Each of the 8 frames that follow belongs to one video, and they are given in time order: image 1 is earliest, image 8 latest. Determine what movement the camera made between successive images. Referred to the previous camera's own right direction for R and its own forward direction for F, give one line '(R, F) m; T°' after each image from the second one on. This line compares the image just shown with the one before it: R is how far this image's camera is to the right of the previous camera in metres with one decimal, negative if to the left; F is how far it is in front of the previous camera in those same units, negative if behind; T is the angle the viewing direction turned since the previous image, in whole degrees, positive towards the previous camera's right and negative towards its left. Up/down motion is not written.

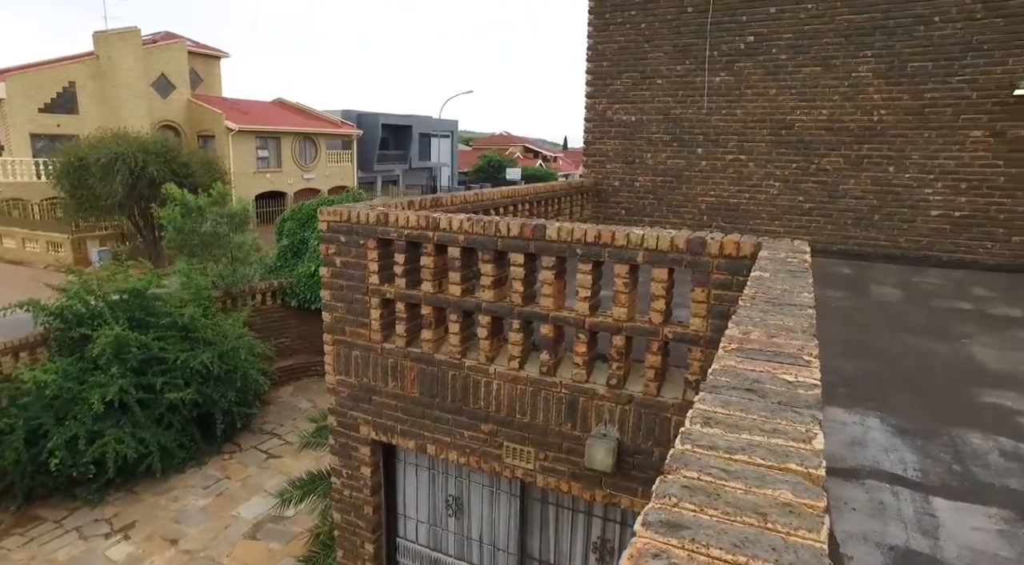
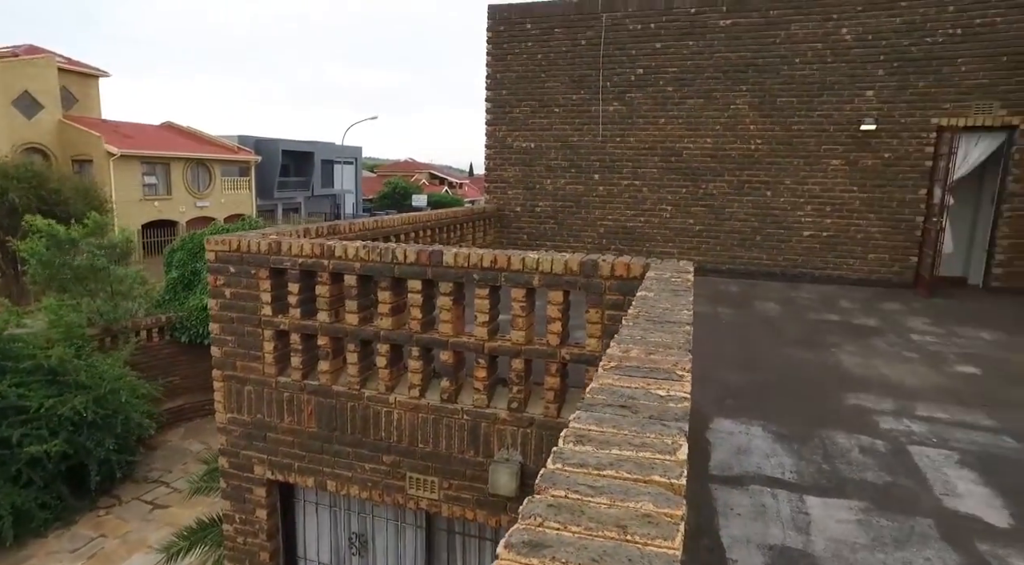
(+0.1, 0.0) m; +8°
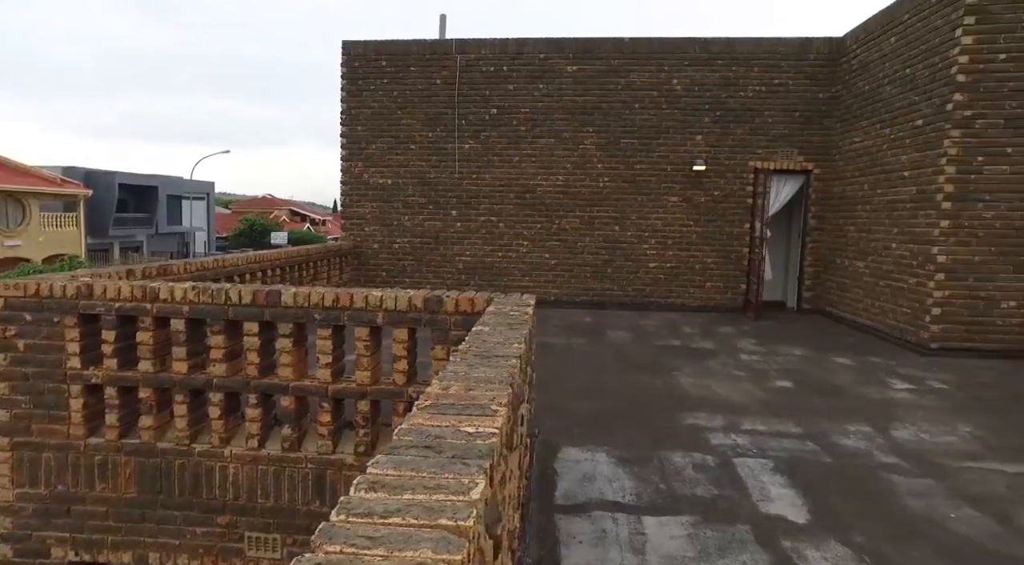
(+0.2, 0.0) m; +12°
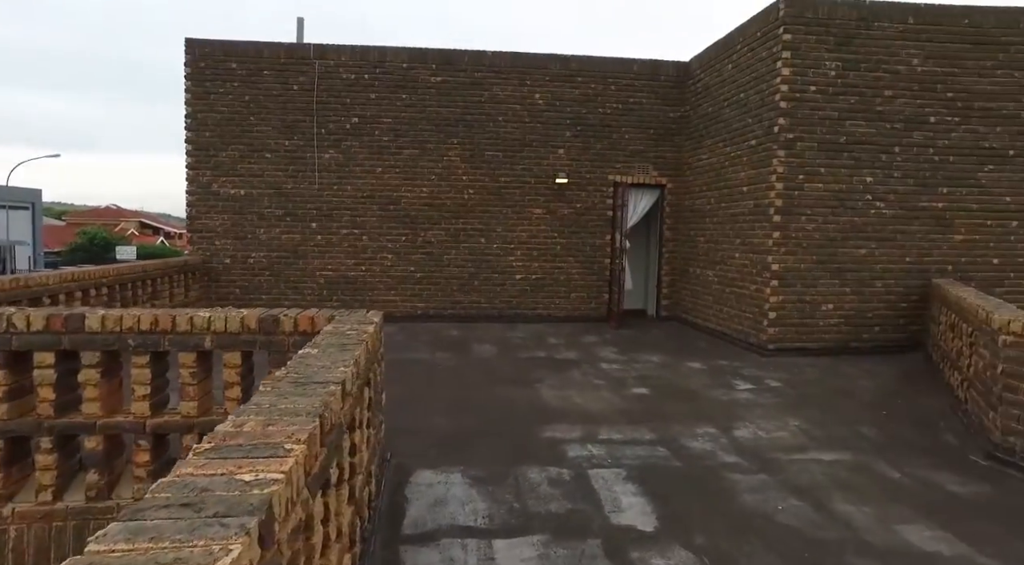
(+0.2, +0.1) m; +11°
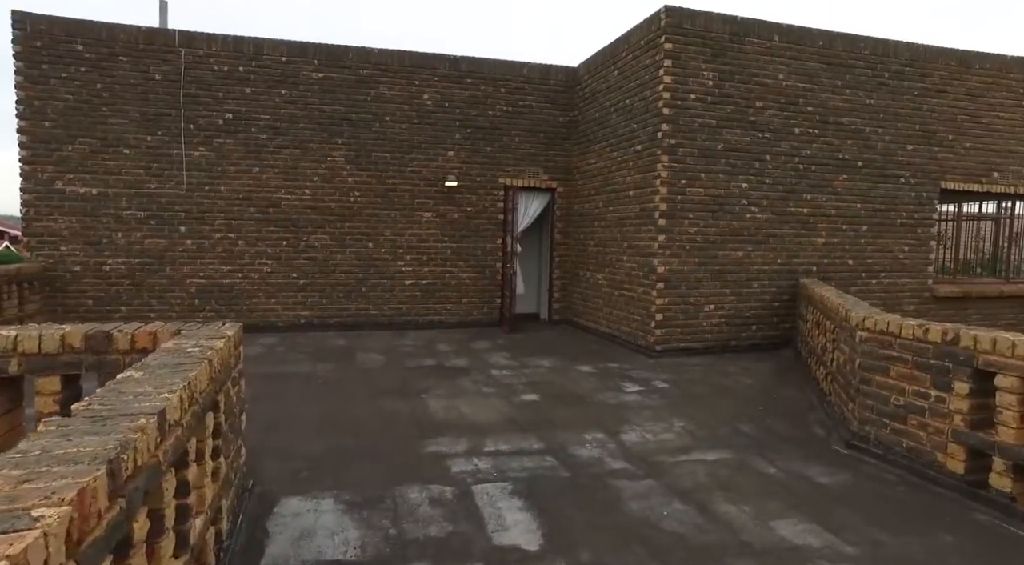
(+0.1, +0.2) m; +9°
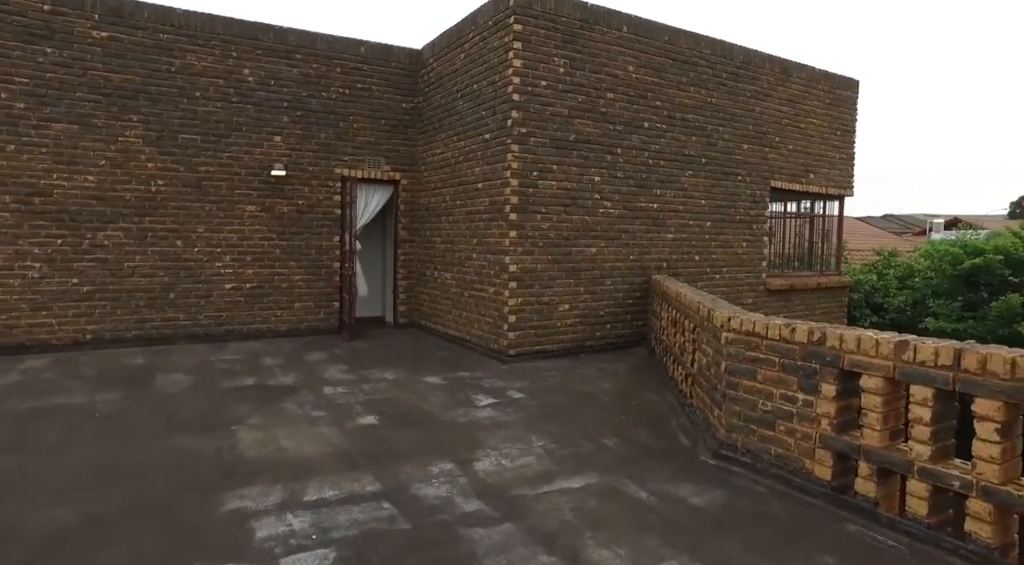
(+0.1, +0.7) m; +14°
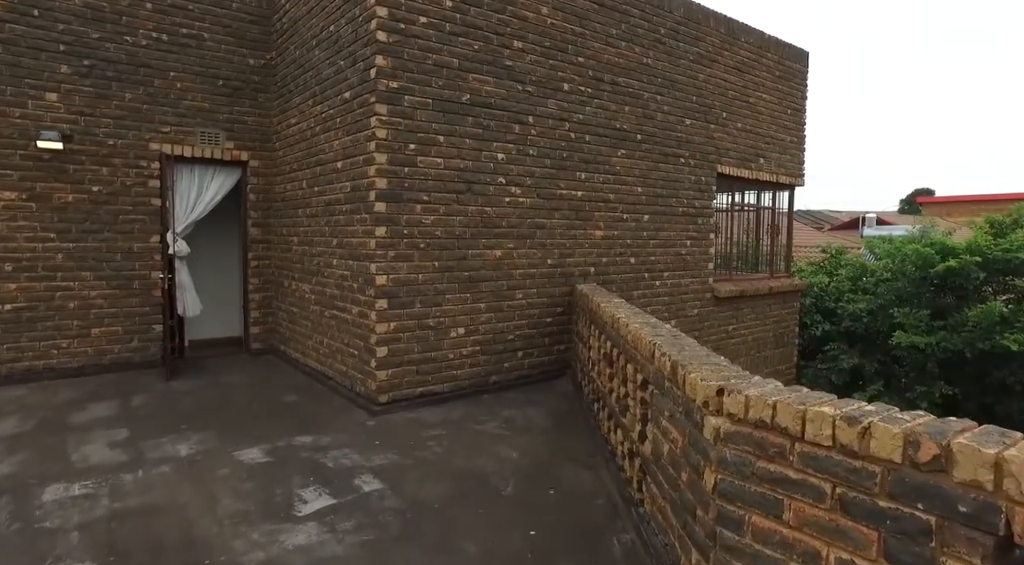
(+0.4, +1.9) m; +7°
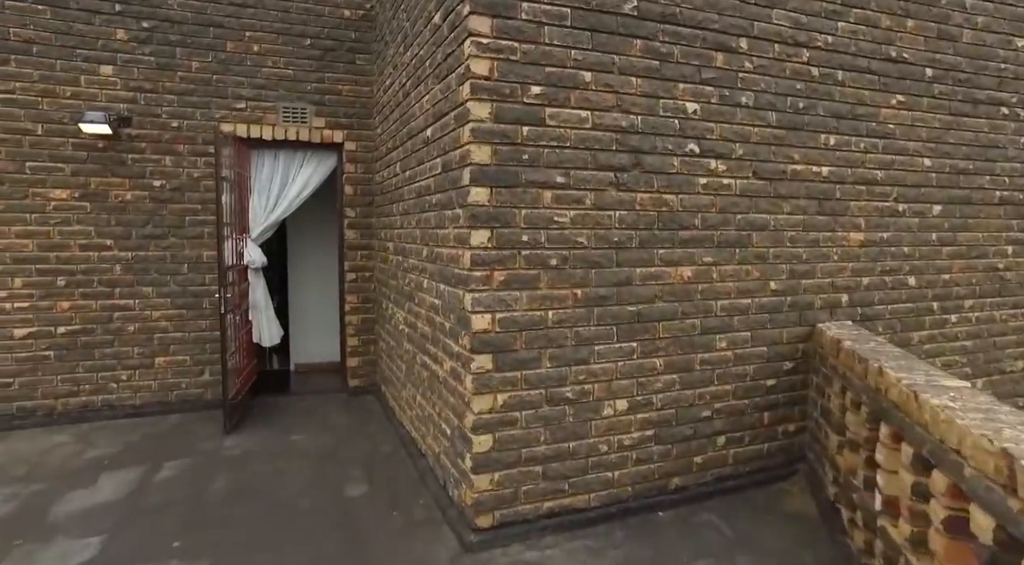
(-0.2, +2.1) m; -15°
